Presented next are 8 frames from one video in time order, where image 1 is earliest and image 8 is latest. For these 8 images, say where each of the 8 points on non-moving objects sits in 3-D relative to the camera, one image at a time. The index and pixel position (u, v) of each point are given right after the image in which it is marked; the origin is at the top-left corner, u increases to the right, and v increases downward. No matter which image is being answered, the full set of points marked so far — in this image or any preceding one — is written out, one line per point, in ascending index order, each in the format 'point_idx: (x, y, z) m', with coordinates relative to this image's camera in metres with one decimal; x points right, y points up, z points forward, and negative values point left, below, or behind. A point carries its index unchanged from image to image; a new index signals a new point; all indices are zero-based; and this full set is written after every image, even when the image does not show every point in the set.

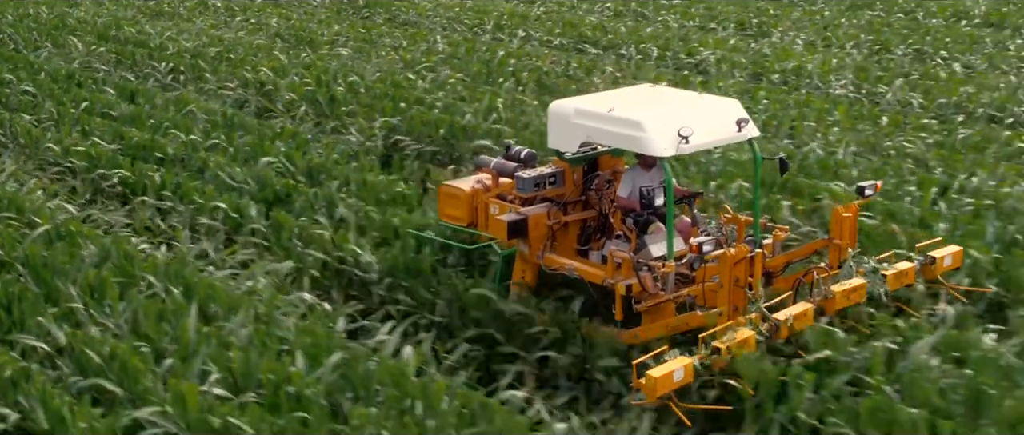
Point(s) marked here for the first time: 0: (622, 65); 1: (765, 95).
0: (+0.5, +0.8, +7.7) m
1: (+1.1, +0.6, +7.1) m
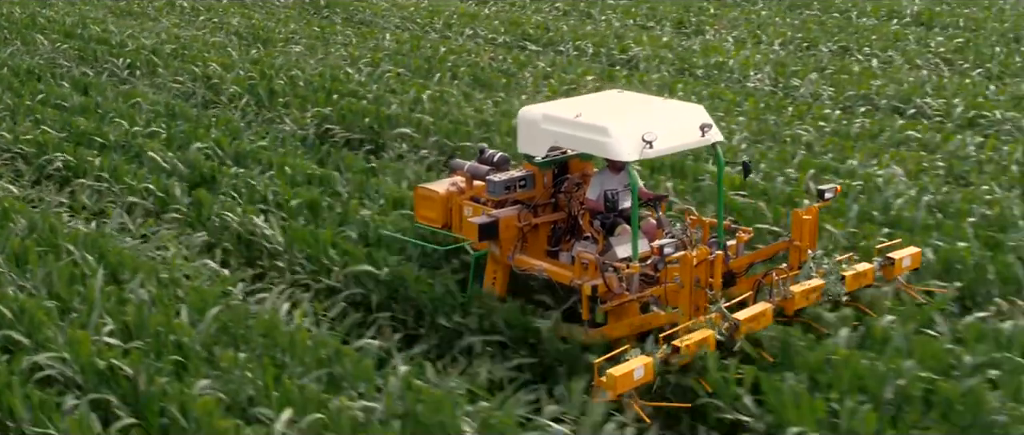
0: (+0.2, +0.8, +8.2) m
1: (+0.8, +0.6, +7.6) m
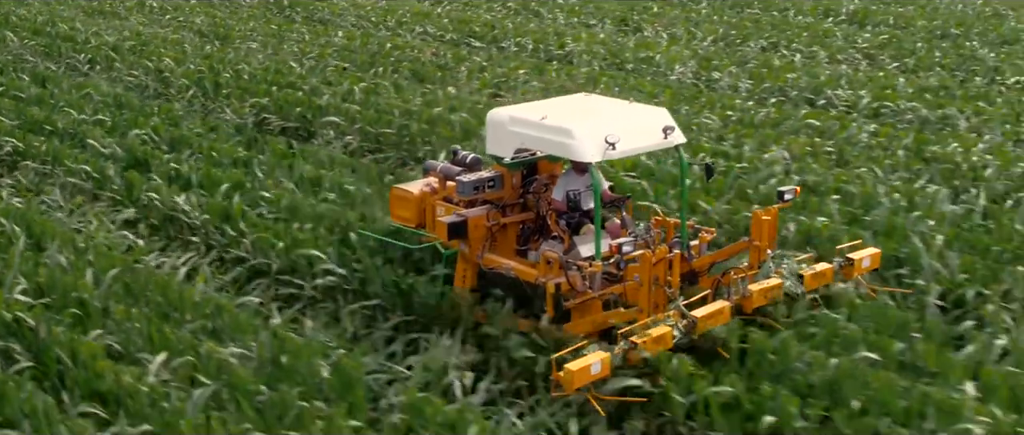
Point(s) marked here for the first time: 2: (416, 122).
0: (-0.1, +0.9, +8.6) m
1: (+0.5, +0.7, +8.0) m
2: (-0.4, +0.4, +6.7) m
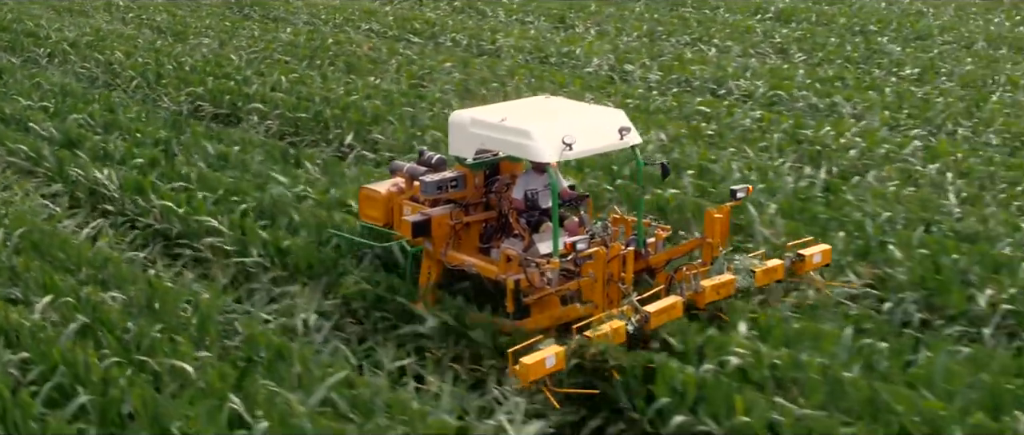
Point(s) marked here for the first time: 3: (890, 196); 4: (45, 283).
0: (-0.5, +1.0, +9.2) m
1: (+0.1, +0.8, +8.6) m
2: (-0.9, +0.5, +7.4) m
3: (+1.5, +0.1, +6.2) m
4: (-1.4, -0.2, +4.8) m
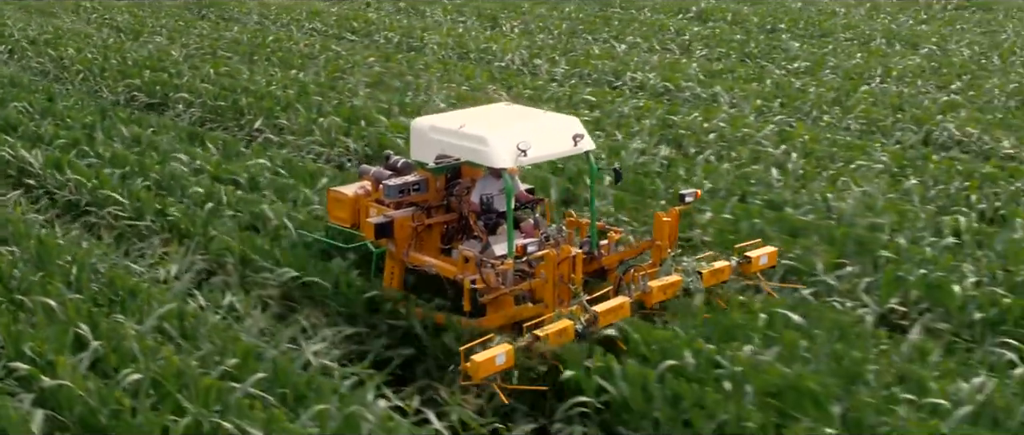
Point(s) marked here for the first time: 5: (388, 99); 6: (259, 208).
0: (-1.0, +1.1, +10.0) m
1: (-0.4, +0.9, +9.4) m
2: (-1.4, +0.6, +8.2) m
3: (+0.9, +0.2, +6.9) m
4: (-2.0, -0.1, +5.6) m
5: (-0.7, +0.6, +8.3) m
6: (-1.0, 0.0, +6.1) m
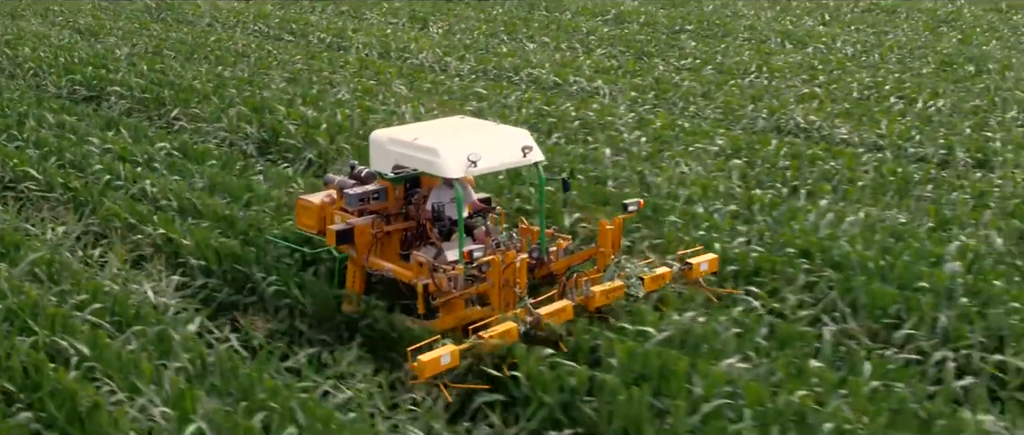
0: (-1.6, +1.2, +11.1) m
1: (-1.0, +1.0, +10.4) m
2: (-2.0, +0.8, +9.2) m
3: (+0.3, +0.3, +7.9) m
4: (-2.7, +0.1, +6.6) m
5: (-1.3, +0.8, +9.3) m
6: (-1.7, +0.2, +7.1) m
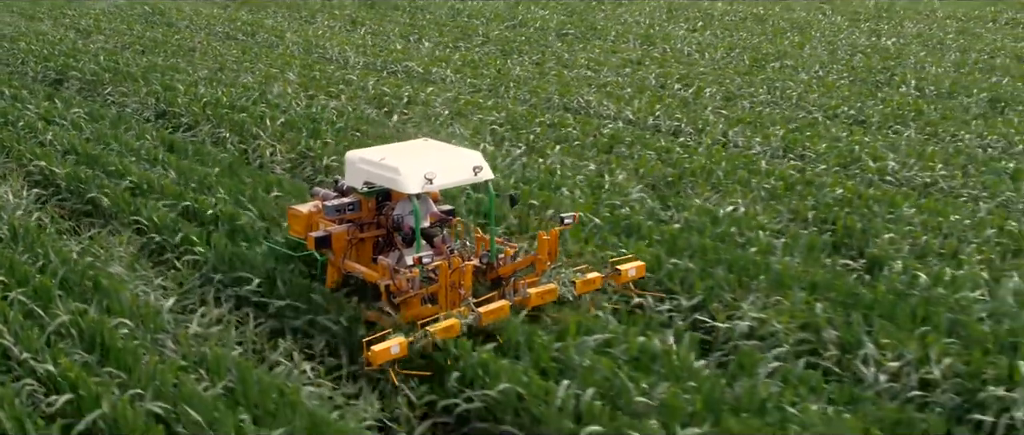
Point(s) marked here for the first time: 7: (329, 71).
0: (-2.6, +1.6, +14.1) m
1: (-2.1, +1.4, +13.5) m
2: (-3.2, +1.1, +12.3) m
3: (-1.0, +0.7, +10.8) m
4: (-4.1, +0.5, +9.8) m
5: (-2.4, +1.1, +12.3) m
6: (-3.0, +0.6, +10.2) m
7: (-1.5, +1.2, +12.8) m
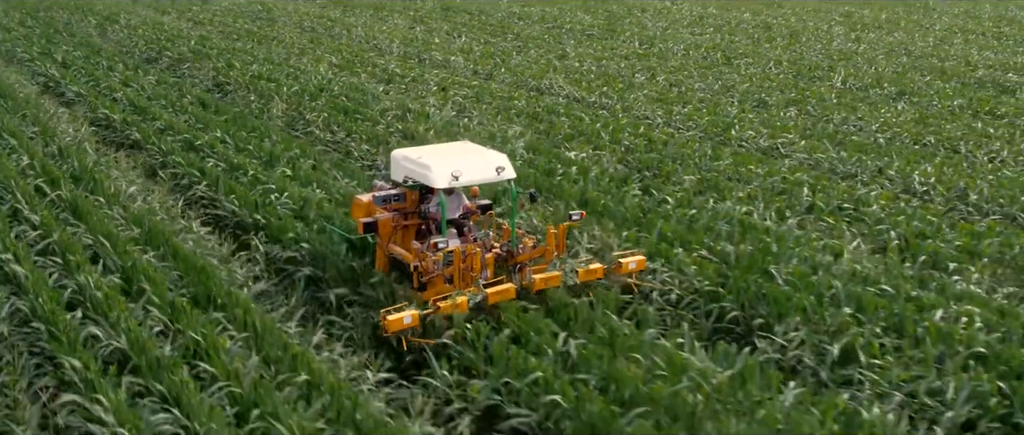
0: (-2.4, +2.1, +17.8) m
1: (-2.0, +1.9, +17.1) m
2: (-3.3, +1.7, +16.2) m
3: (-1.4, +1.2, +14.3) m
4: (-4.6, +1.1, +13.8) m
5: (-2.5, +1.7, +16.1) m
6: (-3.5, +1.1, +14.1) m
7: (-1.6, +1.7, +16.4) m
